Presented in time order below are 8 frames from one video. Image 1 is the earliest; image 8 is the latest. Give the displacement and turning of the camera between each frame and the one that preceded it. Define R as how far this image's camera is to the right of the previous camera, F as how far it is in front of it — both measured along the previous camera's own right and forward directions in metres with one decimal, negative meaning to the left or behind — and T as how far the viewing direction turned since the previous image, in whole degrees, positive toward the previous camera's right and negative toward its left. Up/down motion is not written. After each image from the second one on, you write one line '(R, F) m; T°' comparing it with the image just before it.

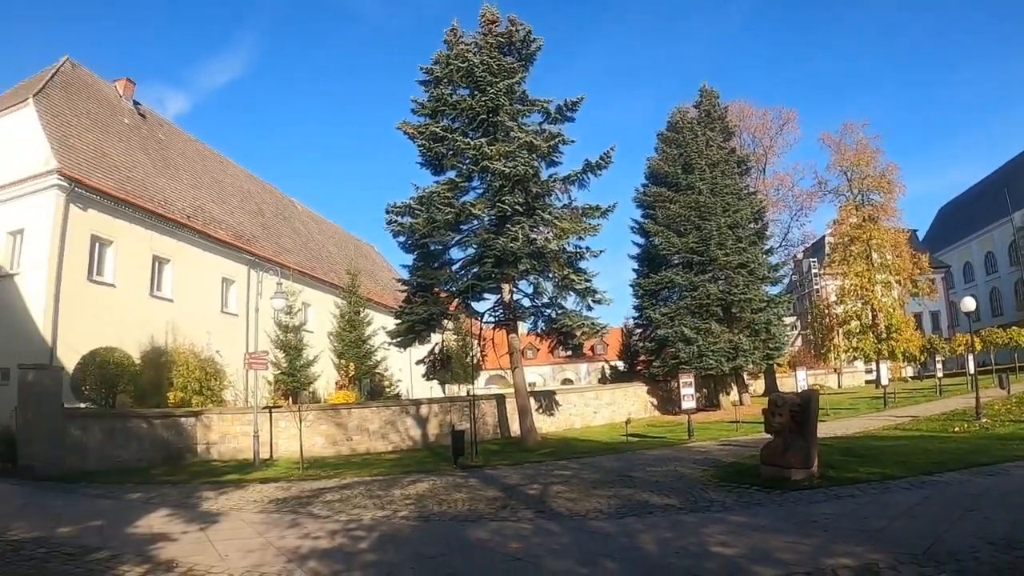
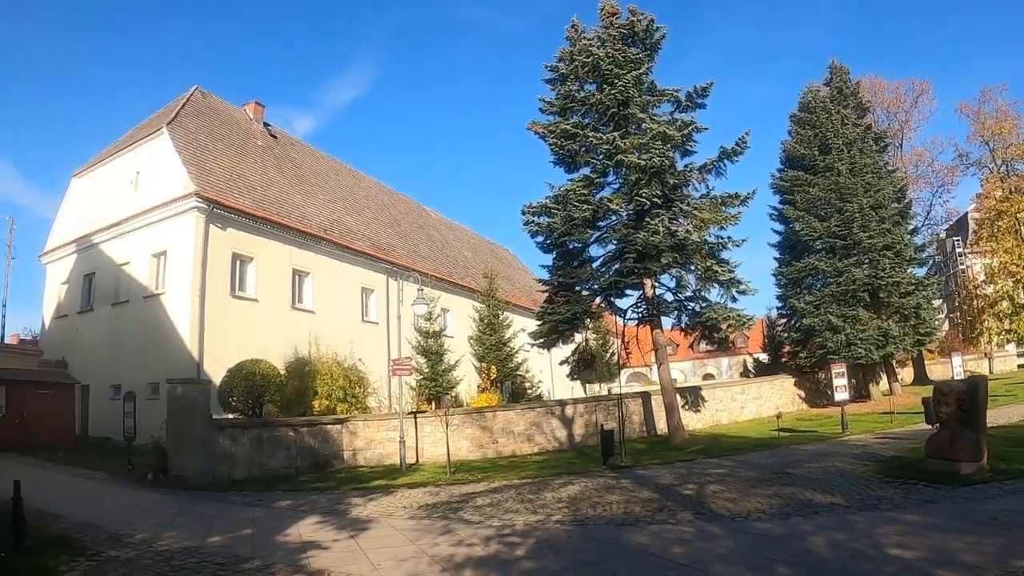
(-0.1, +0.6) m; -11°
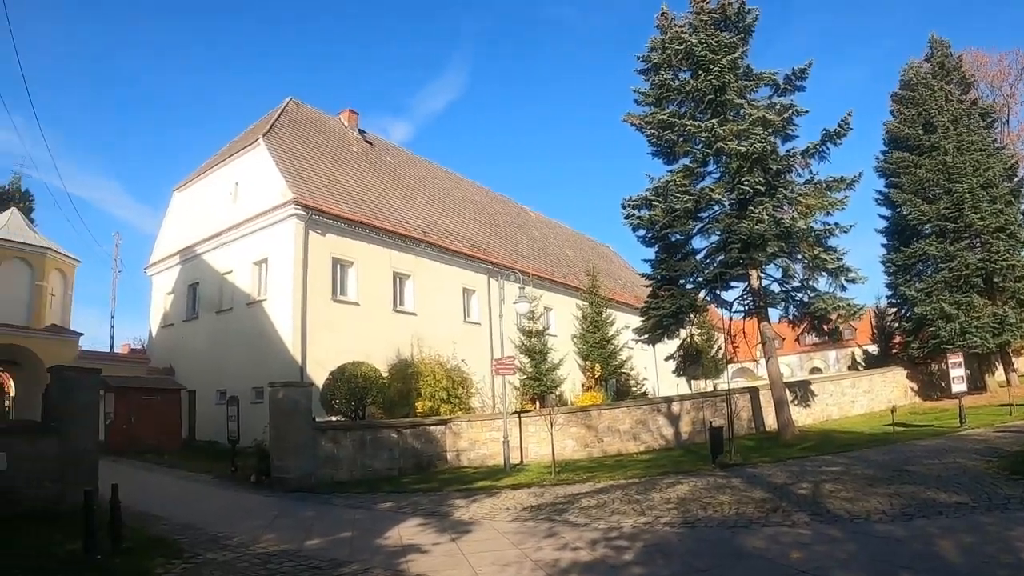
(0.0, +0.3) m; -8°
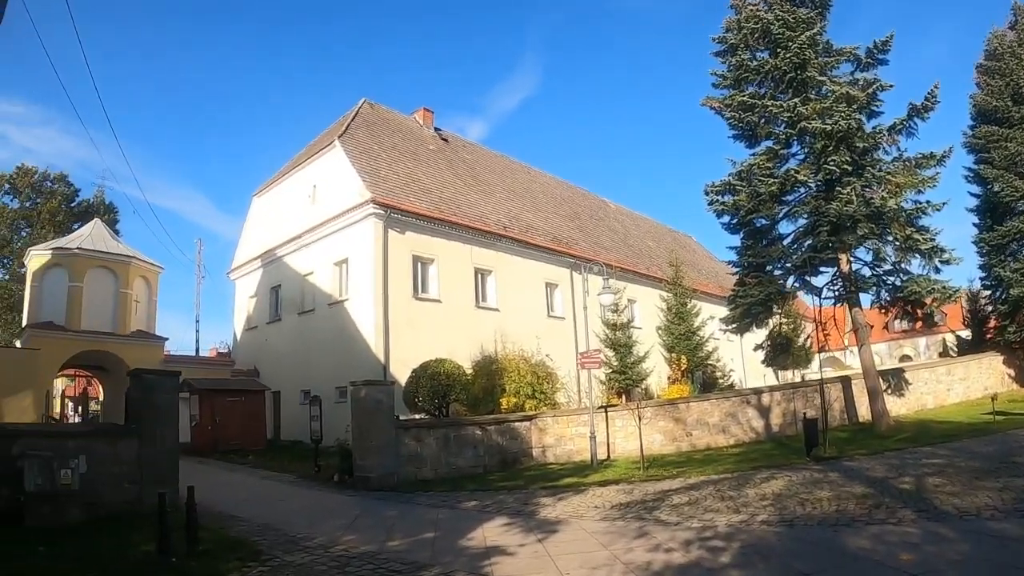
(-0.1, +0.3) m; -6°
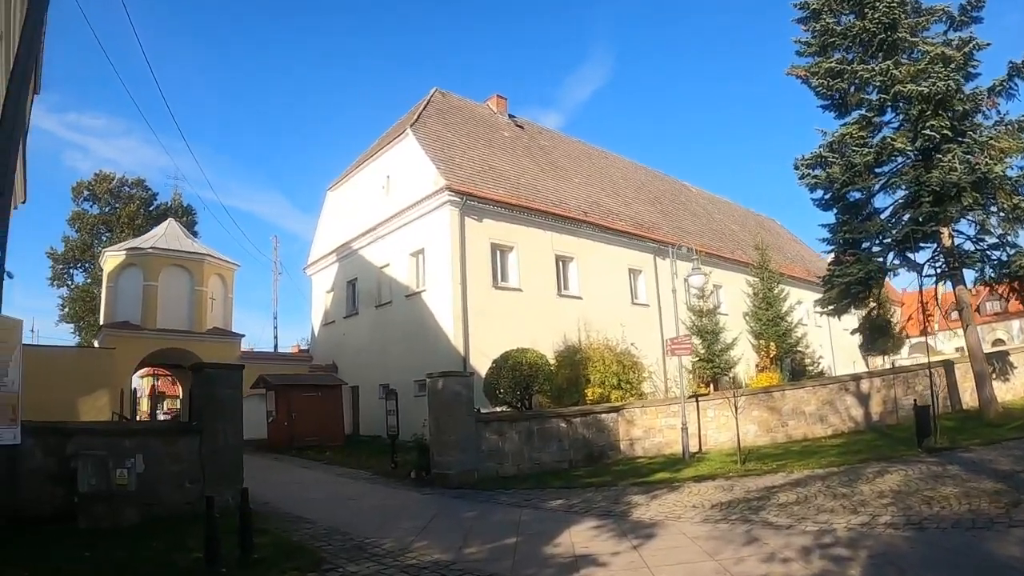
(-0.1, +0.7) m; -6°
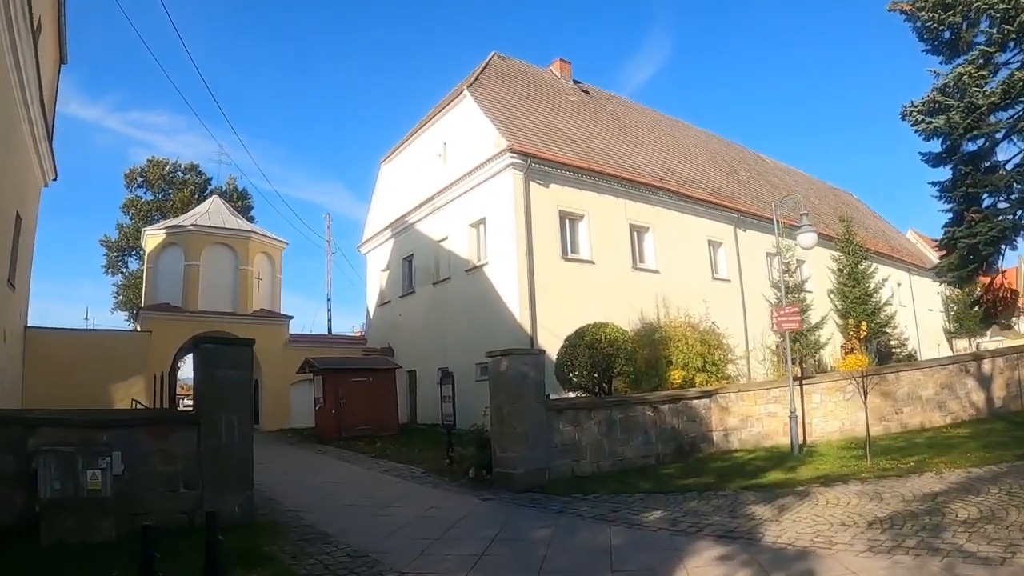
(-0.2, +1.9) m; -5°
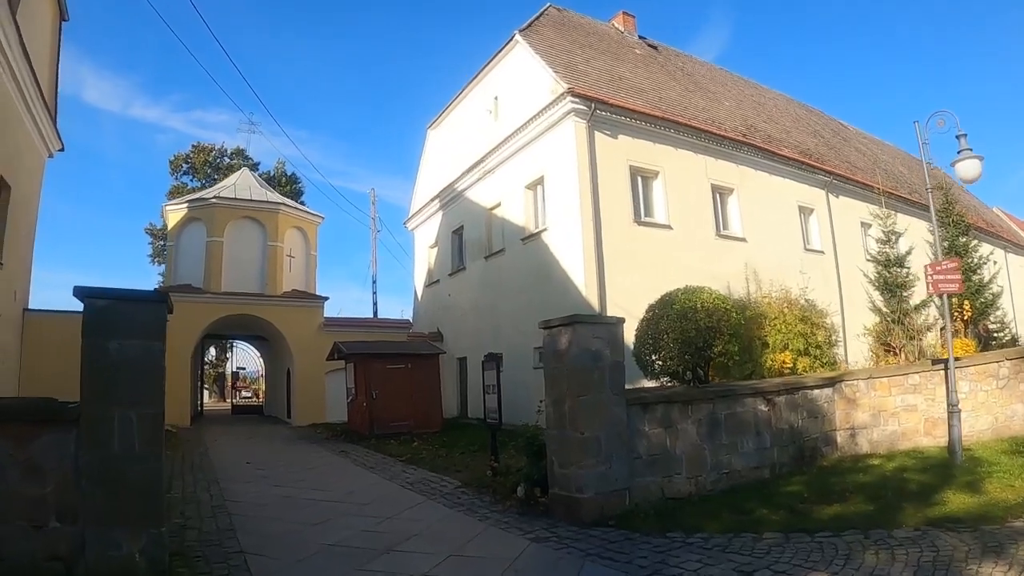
(0.0, +2.6) m; -5°
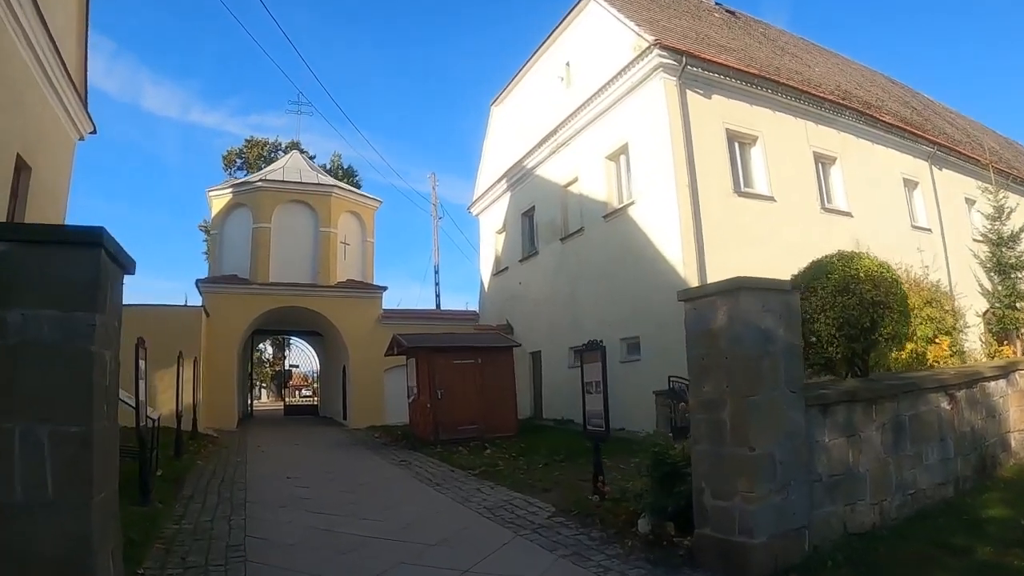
(-0.4, +1.7) m; -5°
